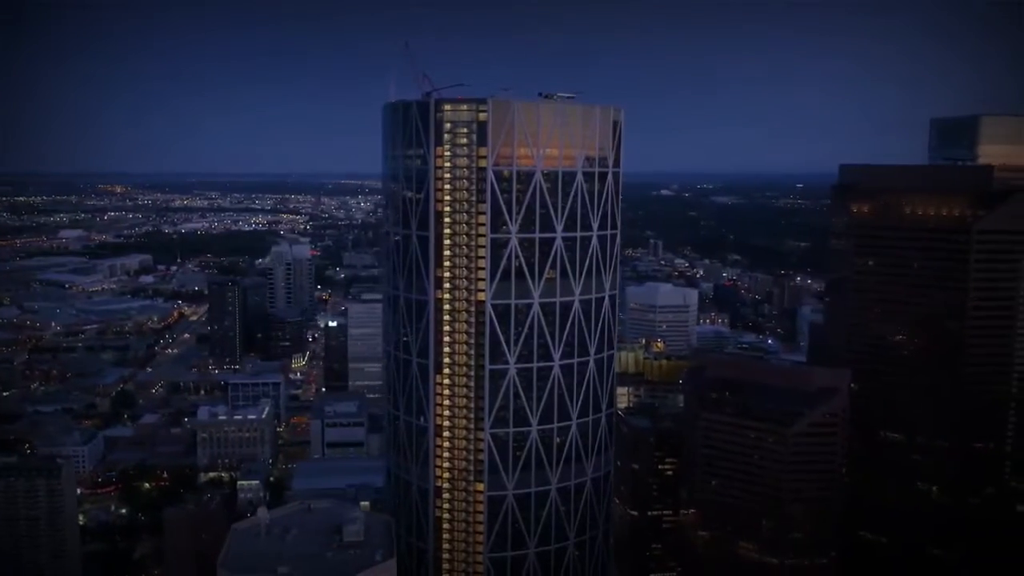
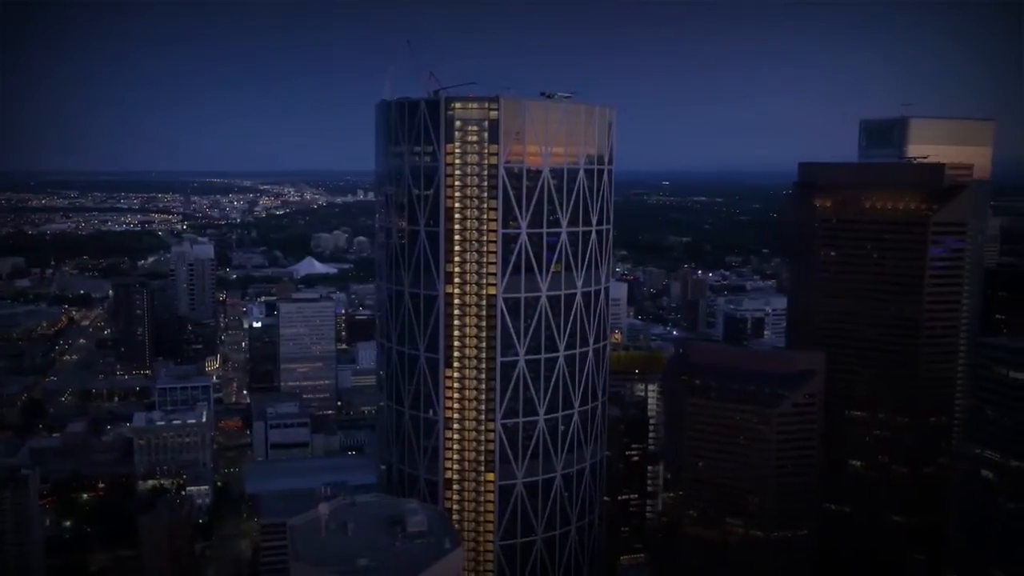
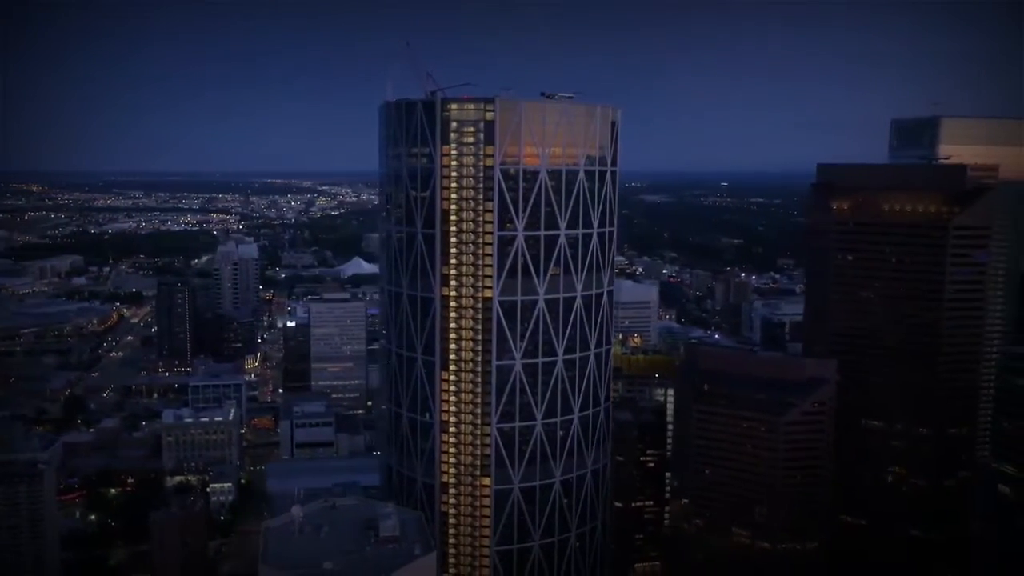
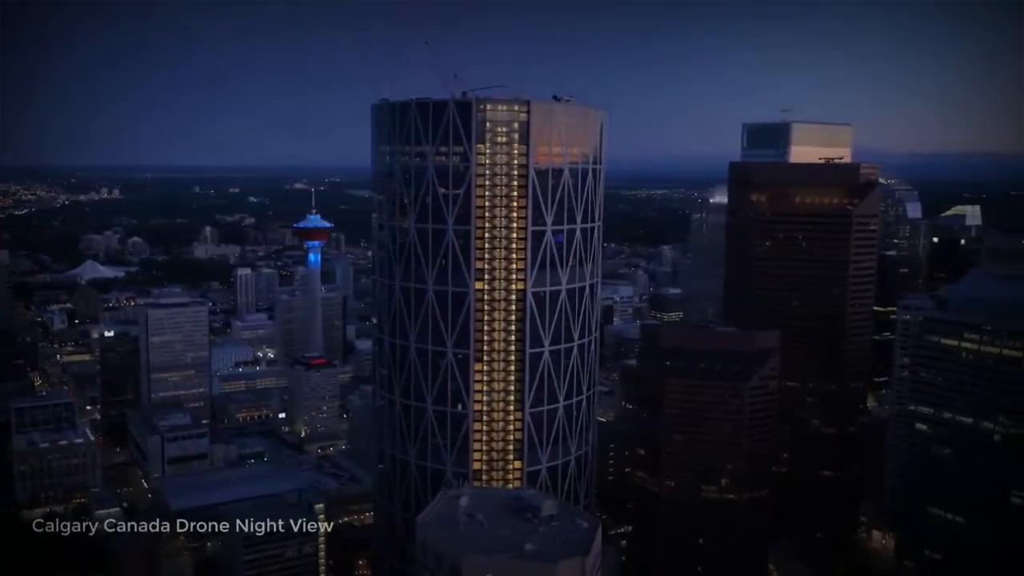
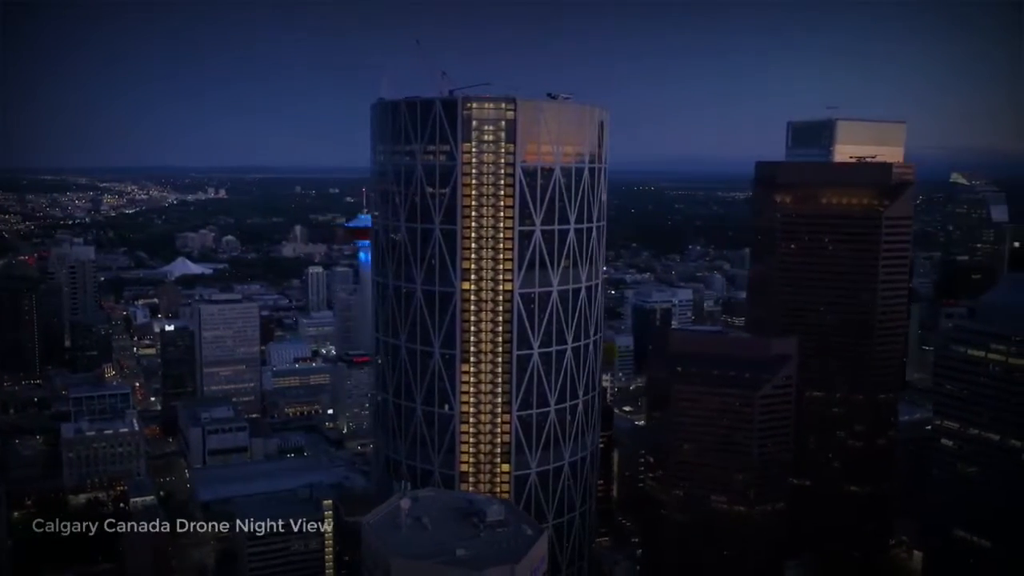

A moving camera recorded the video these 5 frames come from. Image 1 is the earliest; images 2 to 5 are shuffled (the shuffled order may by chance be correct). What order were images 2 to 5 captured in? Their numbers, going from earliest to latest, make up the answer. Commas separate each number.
3, 2, 5, 4
